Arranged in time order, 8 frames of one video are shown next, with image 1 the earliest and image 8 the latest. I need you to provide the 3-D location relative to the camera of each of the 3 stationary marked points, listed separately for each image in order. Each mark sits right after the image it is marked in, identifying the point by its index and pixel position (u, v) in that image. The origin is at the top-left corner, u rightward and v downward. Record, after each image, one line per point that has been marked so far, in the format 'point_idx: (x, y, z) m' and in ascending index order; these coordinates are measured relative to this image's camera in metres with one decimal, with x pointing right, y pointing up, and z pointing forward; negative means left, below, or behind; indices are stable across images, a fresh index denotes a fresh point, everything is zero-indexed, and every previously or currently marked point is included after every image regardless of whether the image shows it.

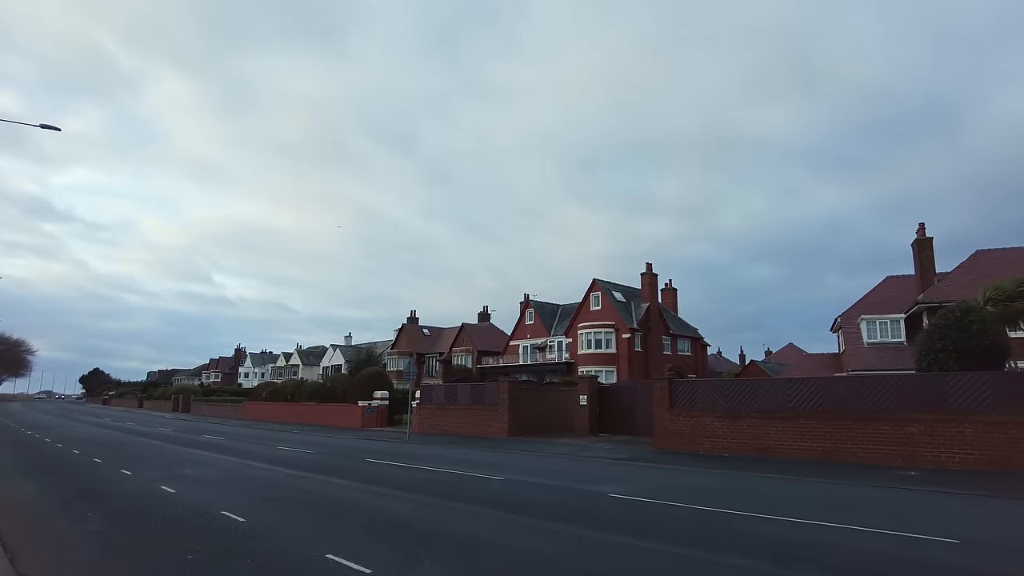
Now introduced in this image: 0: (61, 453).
0: (-11.7, -4.3, +16.5) m
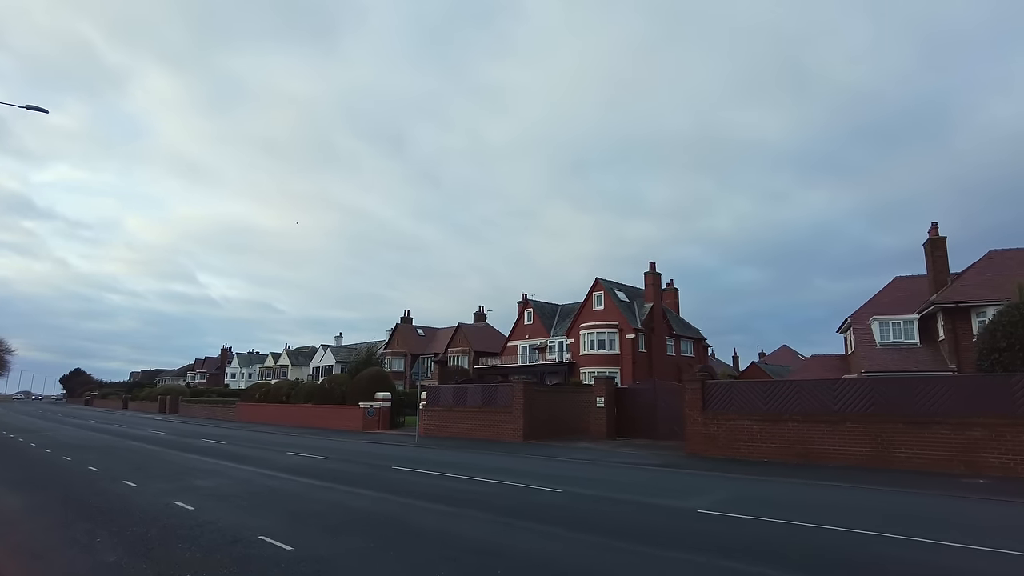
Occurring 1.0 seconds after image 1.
0: (-10.9, -4.1, +14.9) m
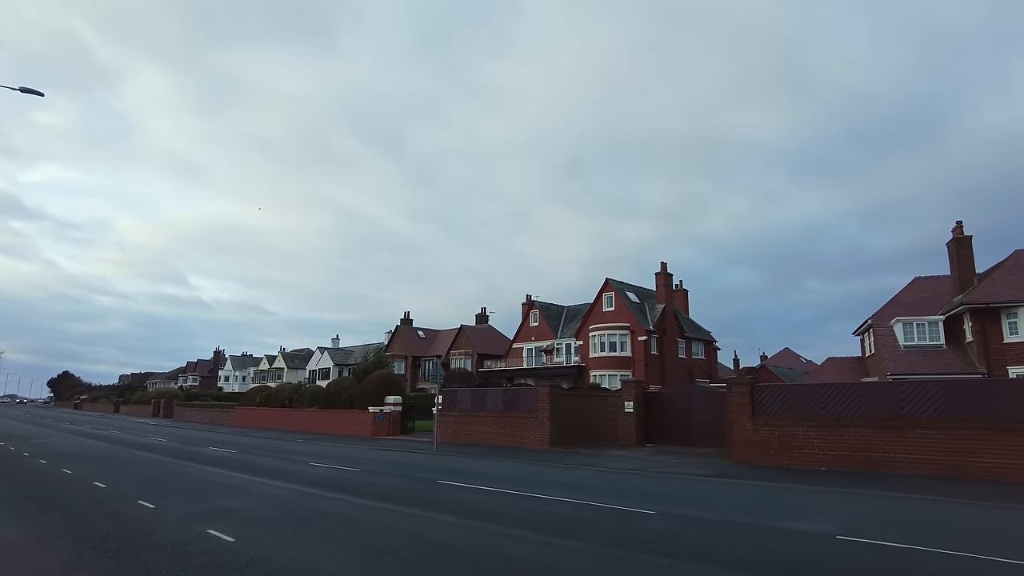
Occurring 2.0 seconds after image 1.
0: (-9.7, -3.9, +13.3) m
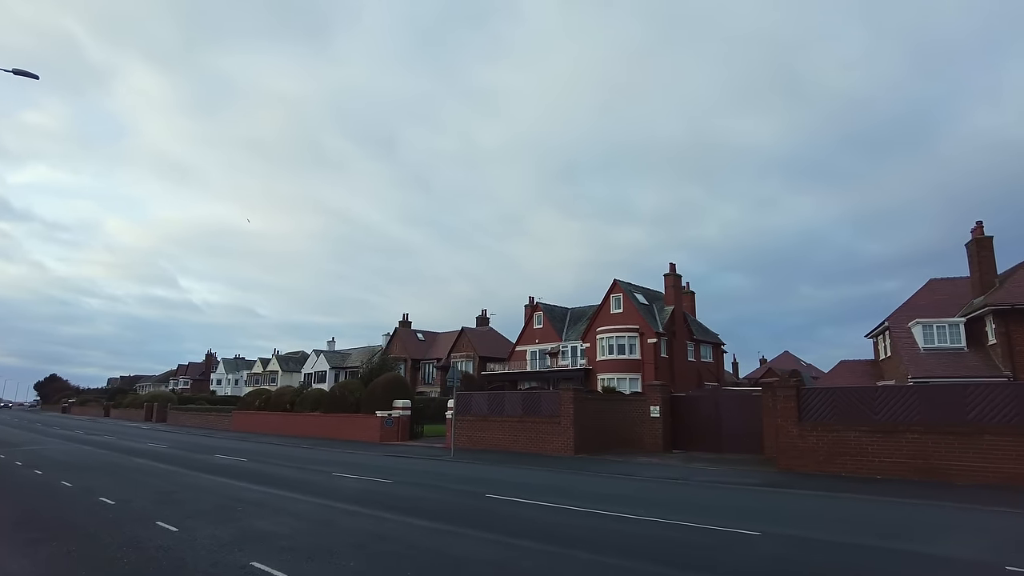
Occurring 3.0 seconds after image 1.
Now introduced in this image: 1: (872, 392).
0: (-8.7, -3.7, +11.9) m
1: (+10.0, -2.9, +17.6) m
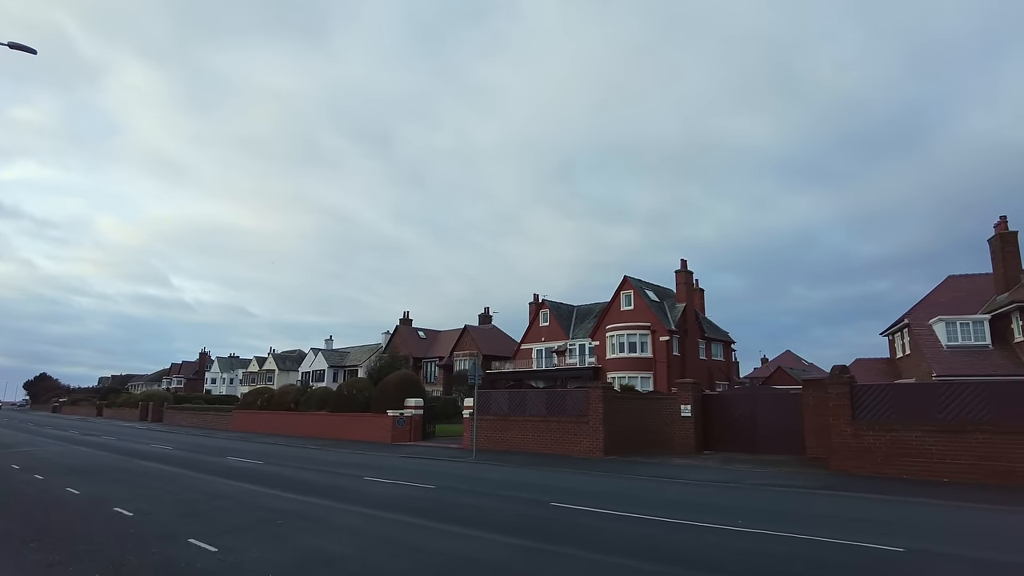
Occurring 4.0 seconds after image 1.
0: (-7.7, -3.4, +10.5) m
1: (+10.9, -2.6, +16.4) m
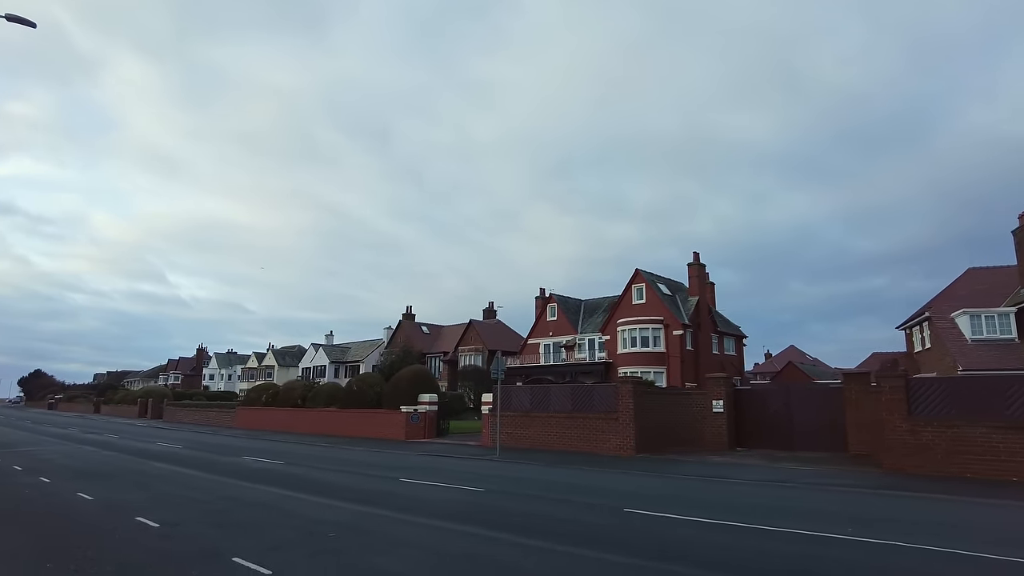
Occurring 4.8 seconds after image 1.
0: (-6.7, -3.2, +9.4) m
1: (+11.9, -2.3, +15.4) m
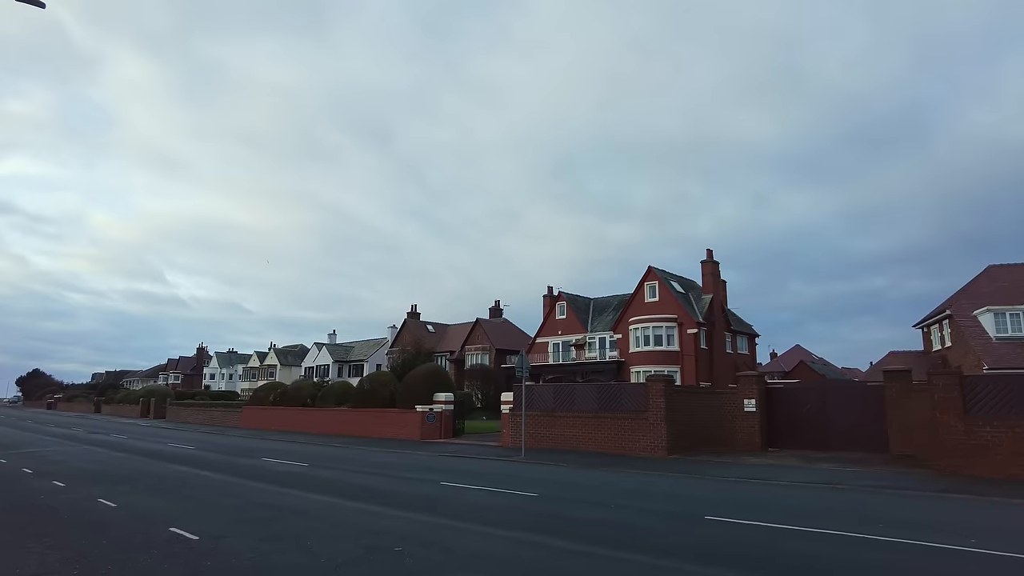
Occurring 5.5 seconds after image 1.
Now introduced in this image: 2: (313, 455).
0: (-5.8, -3.0, +8.6) m
1: (+12.7, -2.2, +14.6) m
2: (-6.3, -5.2, +19.9) m
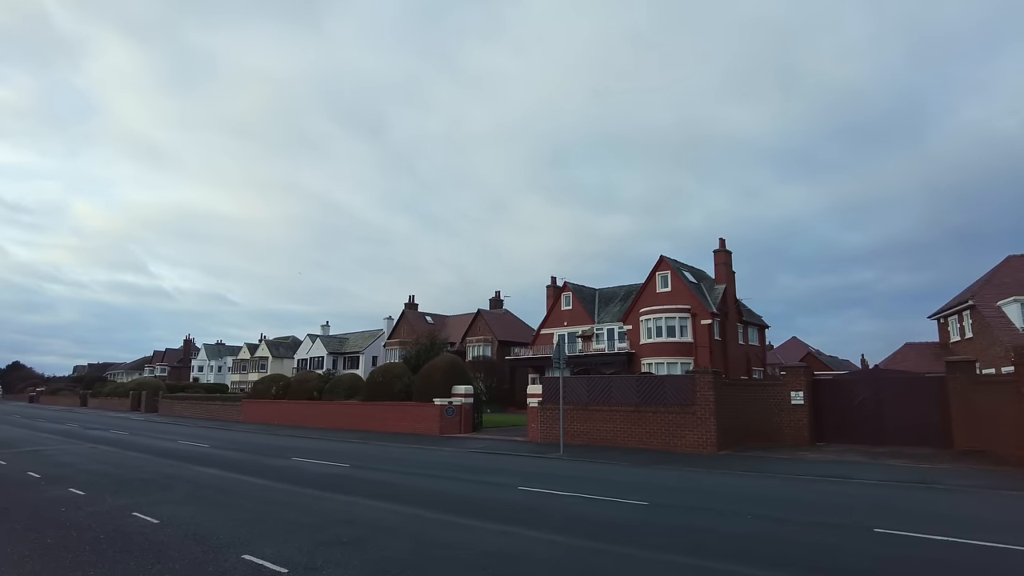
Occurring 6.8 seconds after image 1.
0: (-4.4, -2.7, +7.0) m
1: (+14.1, -1.8, +13.5) m
2: (-5.1, -4.8, +18.4) m
